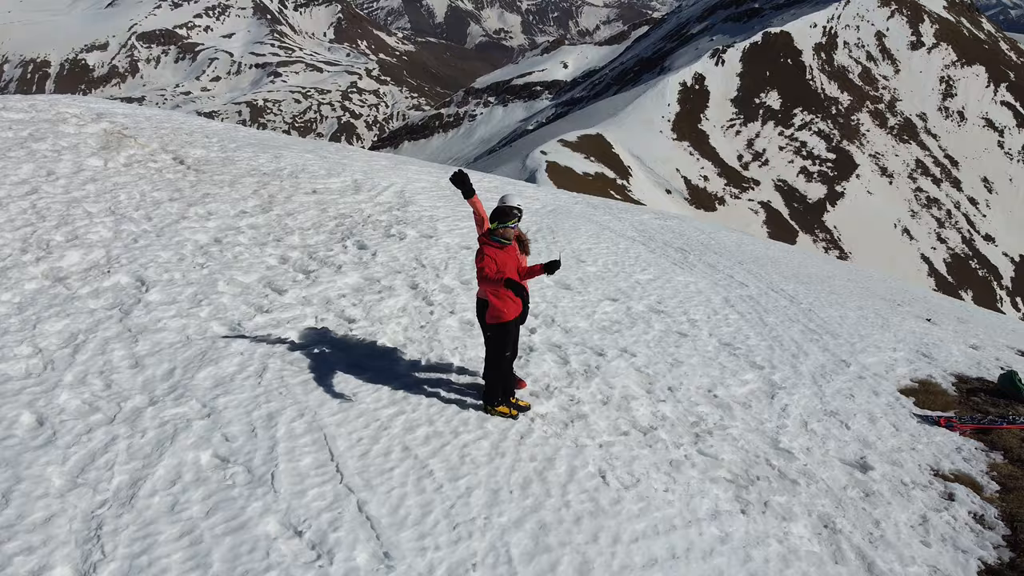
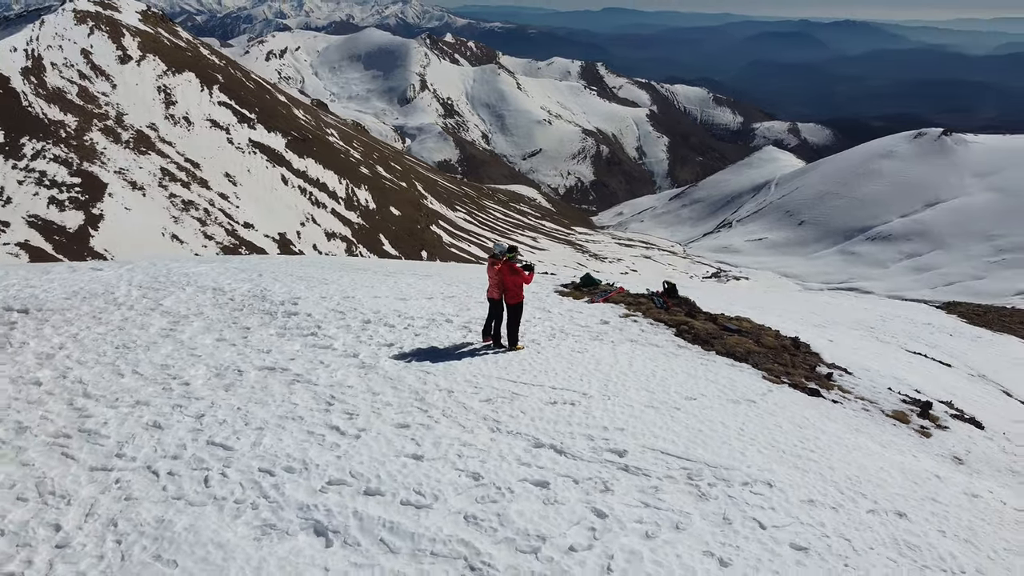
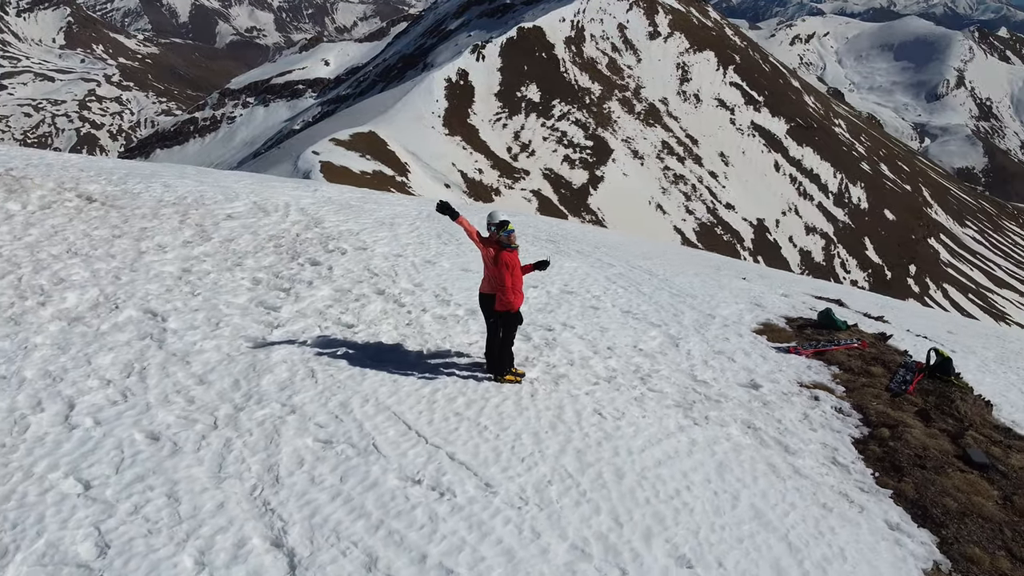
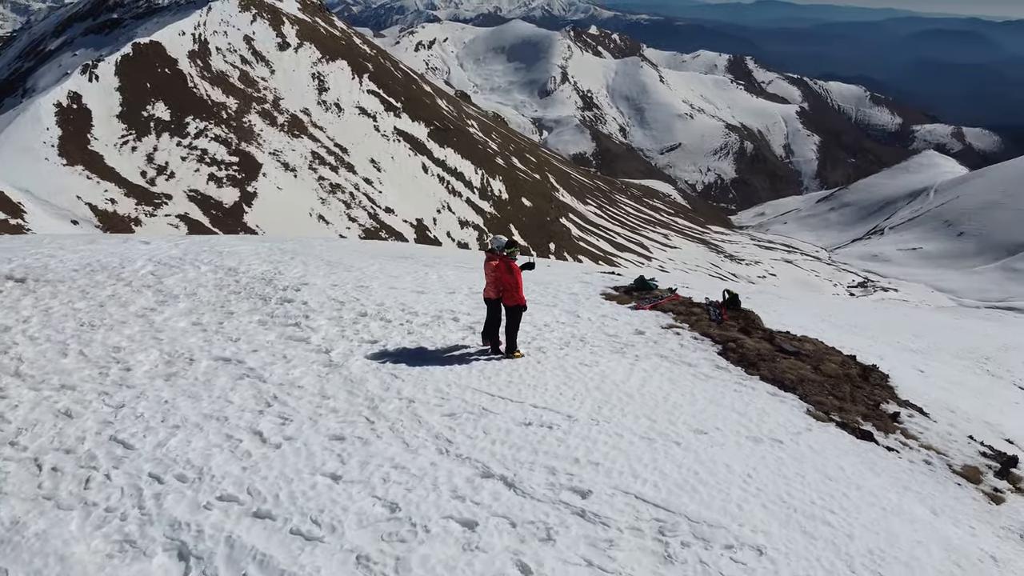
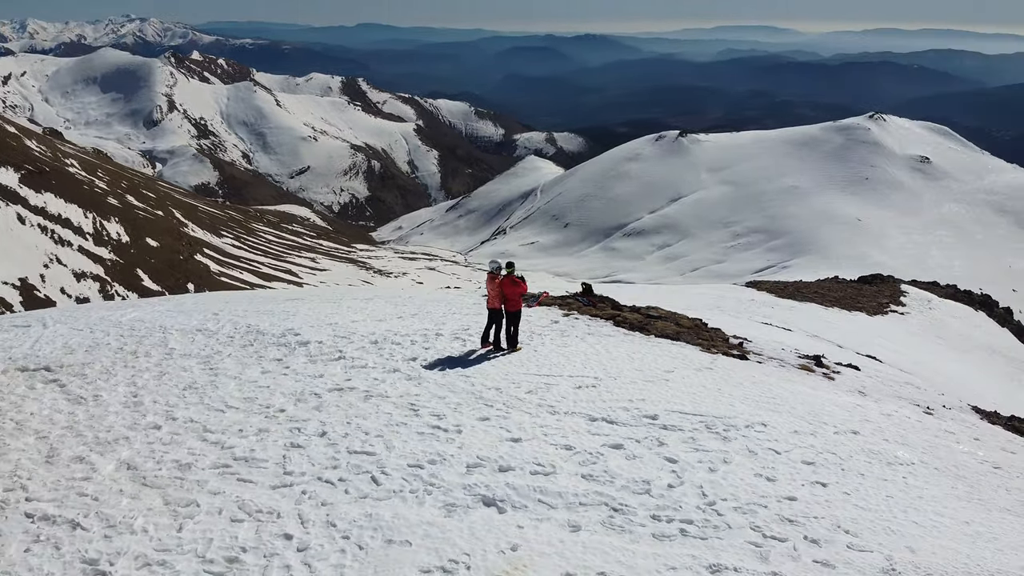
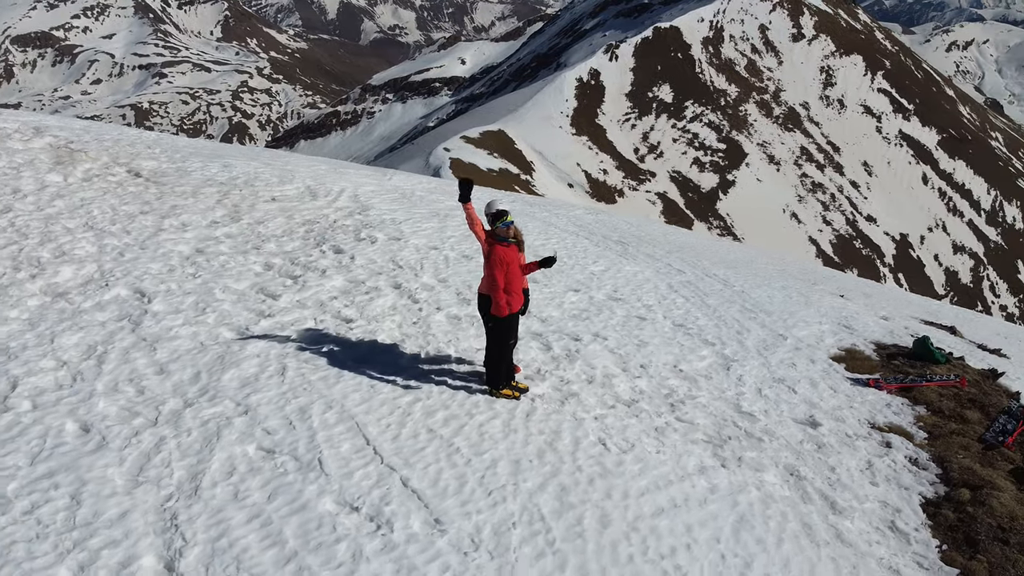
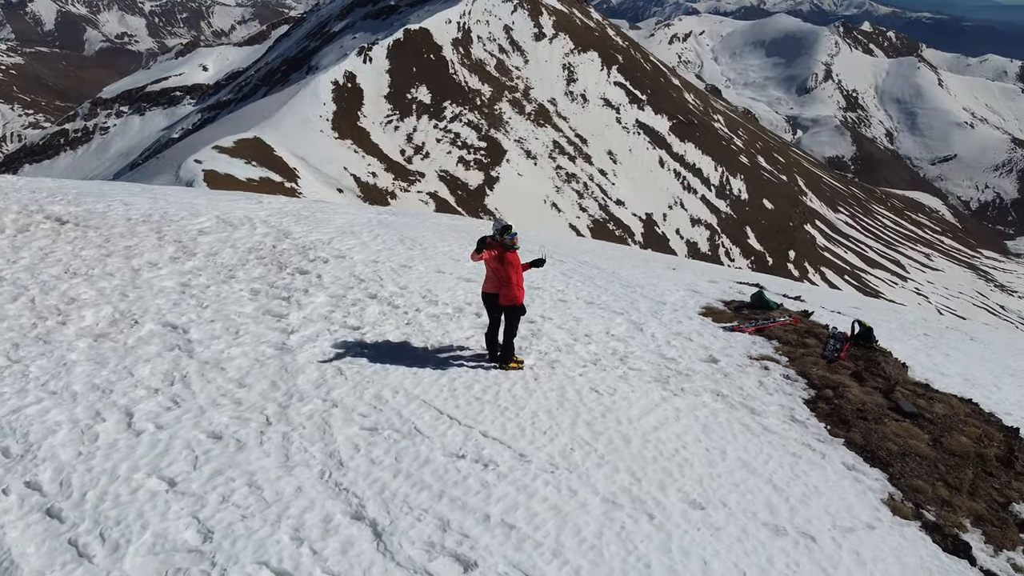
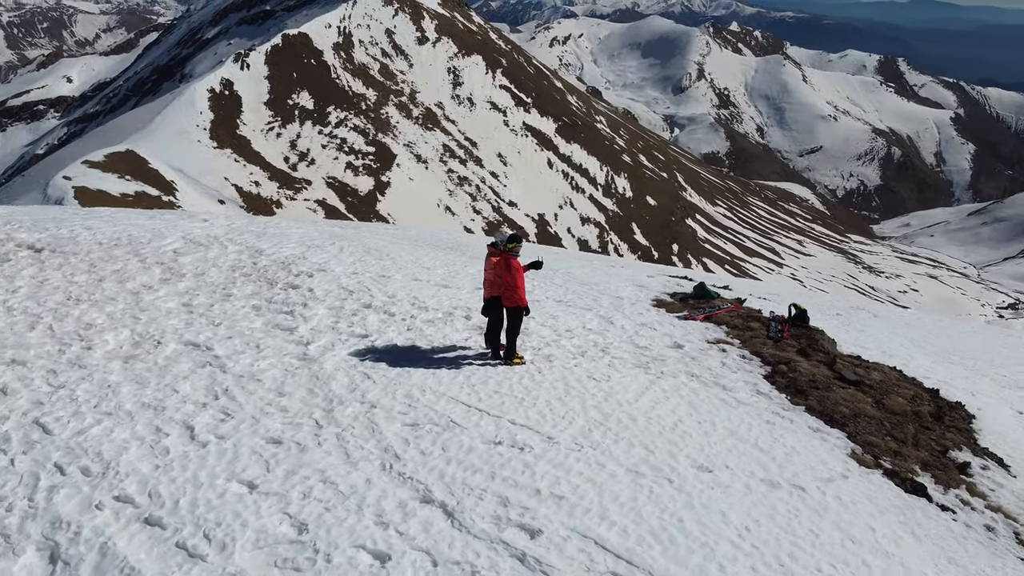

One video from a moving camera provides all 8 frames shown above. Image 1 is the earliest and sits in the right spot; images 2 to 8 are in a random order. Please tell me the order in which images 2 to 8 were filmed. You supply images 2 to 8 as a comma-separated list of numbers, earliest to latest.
6, 3, 7, 8, 4, 2, 5
